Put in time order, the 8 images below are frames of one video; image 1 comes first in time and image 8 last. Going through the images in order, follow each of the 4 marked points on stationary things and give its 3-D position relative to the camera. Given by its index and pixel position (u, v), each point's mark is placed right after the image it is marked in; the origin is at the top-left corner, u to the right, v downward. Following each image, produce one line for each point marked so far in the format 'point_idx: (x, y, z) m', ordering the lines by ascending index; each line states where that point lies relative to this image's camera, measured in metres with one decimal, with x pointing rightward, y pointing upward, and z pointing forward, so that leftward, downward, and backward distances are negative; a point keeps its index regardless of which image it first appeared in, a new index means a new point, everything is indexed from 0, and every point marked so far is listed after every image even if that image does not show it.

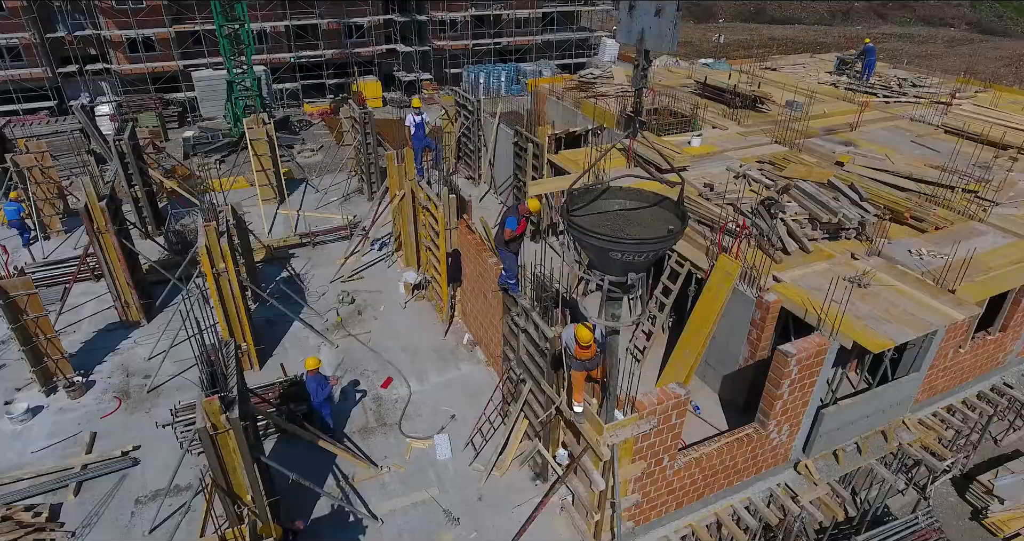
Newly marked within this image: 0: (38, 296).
0: (-7.1, -0.3, +9.0) m
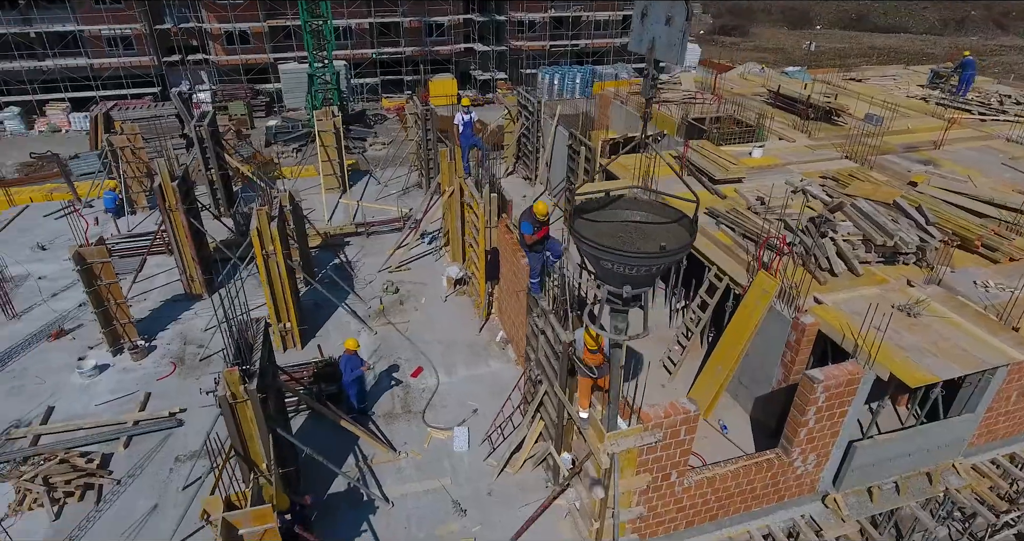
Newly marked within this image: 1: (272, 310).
0: (-6.6, +0.2, +9.9) m
1: (-4.1, -0.7, +10.3) m
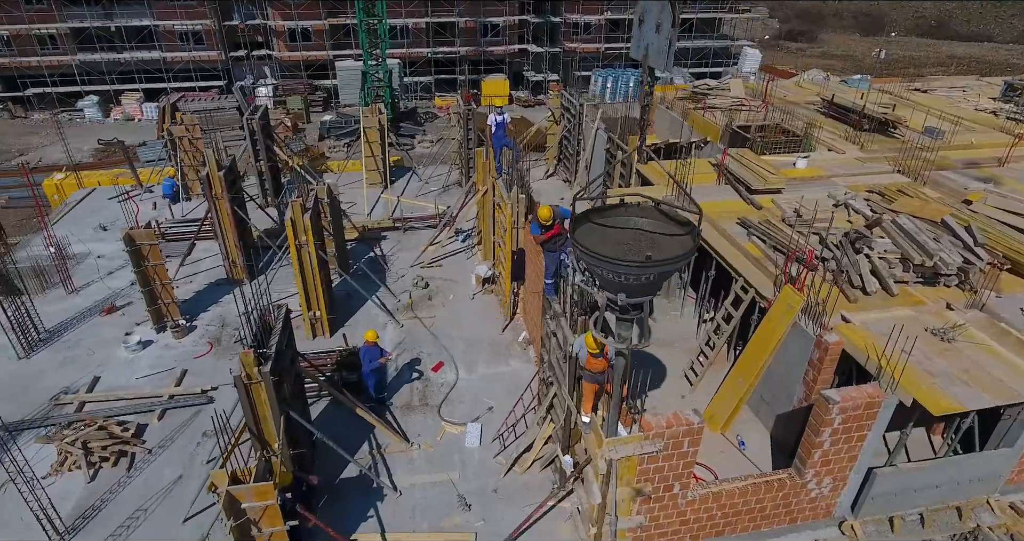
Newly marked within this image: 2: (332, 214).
0: (-6.2, +0.5, +10.5) m
1: (-3.8, -0.5, +10.7) m
2: (-3.6, +1.1, +11.9) m
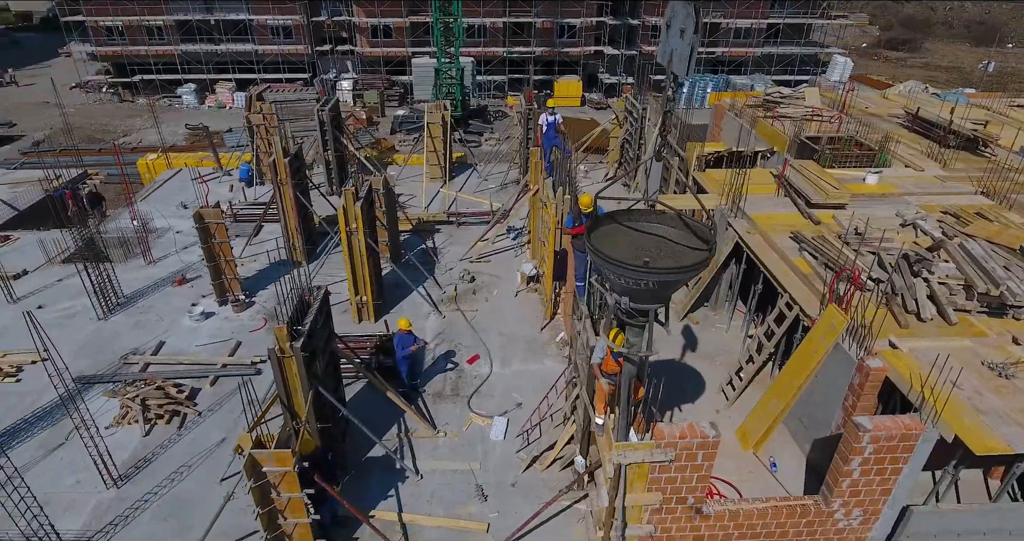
0: (-5.4, +0.9, +11.3) m
1: (-3.0, -0.2, +11.2) m
2: (-2.6, +1.4, +12.3) m
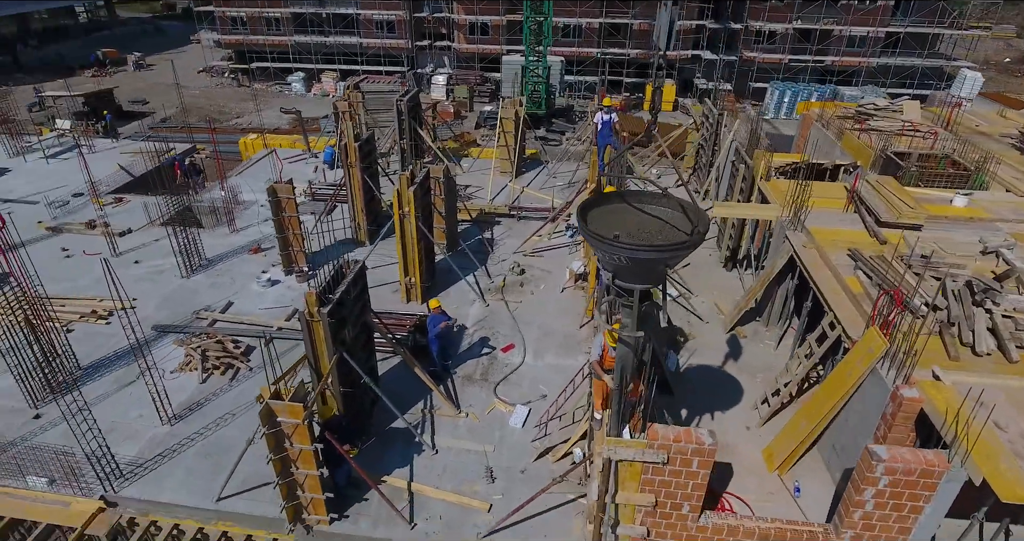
0: (-4.4, +1.5, +12.2) m
1: (-2.2, +0.1, +11.8) m
2: (-1.5, +1.7, +12.8) m
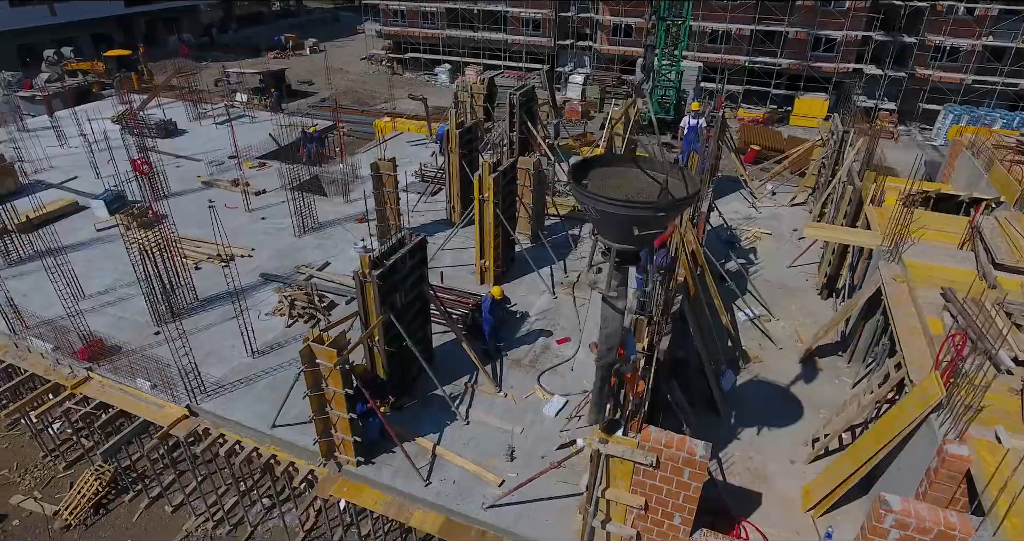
0: (-2.6, +2.1, +13.3) m
1: (-0.7, +0.5, +12.4) m
2: (+0.4, +1.9, +13.2) m
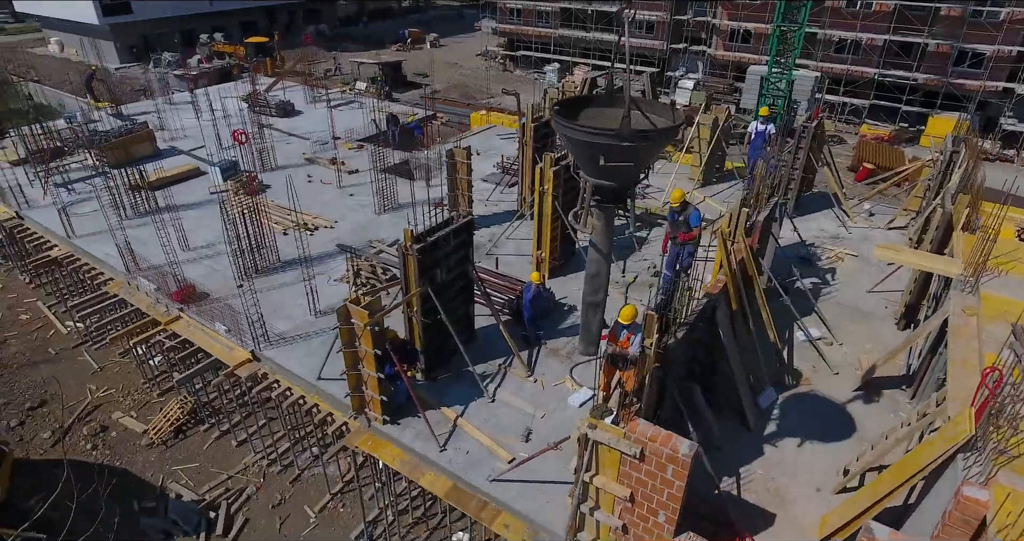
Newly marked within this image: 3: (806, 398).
0: (-1.0, +2.5, +13.9) m
1: (+0.5, +0.7, +12.7) m
2: (+1.9, +2.0, +13.3) m
3: (+4.9, -2.1, +10.0) m
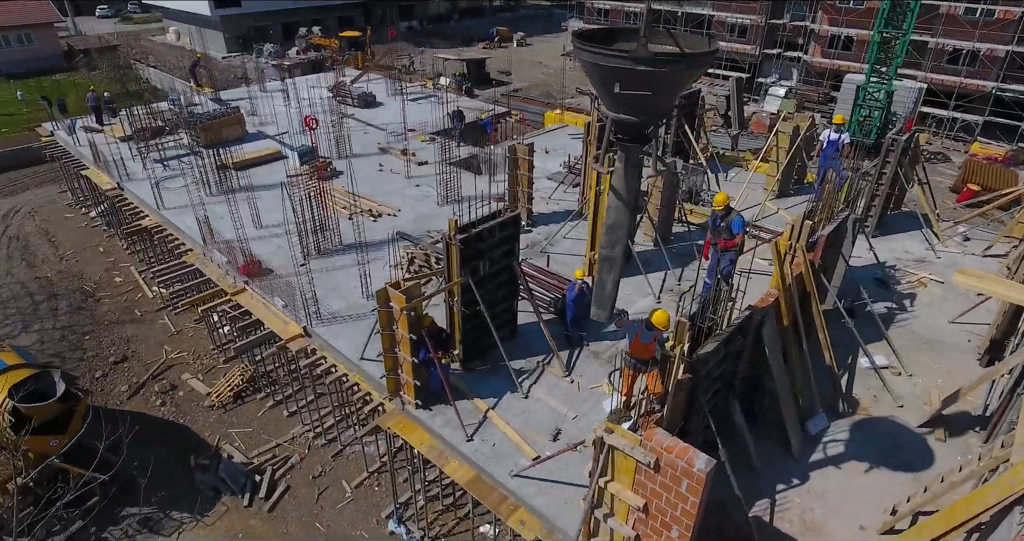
0: (+0.4, +2.6, +13.9) m
1: (+1.6, +0.7, +12.6) m
2: (+3.2, +1.9, +13.0) m
3: (+5.4, -2.5, +9.3) m
